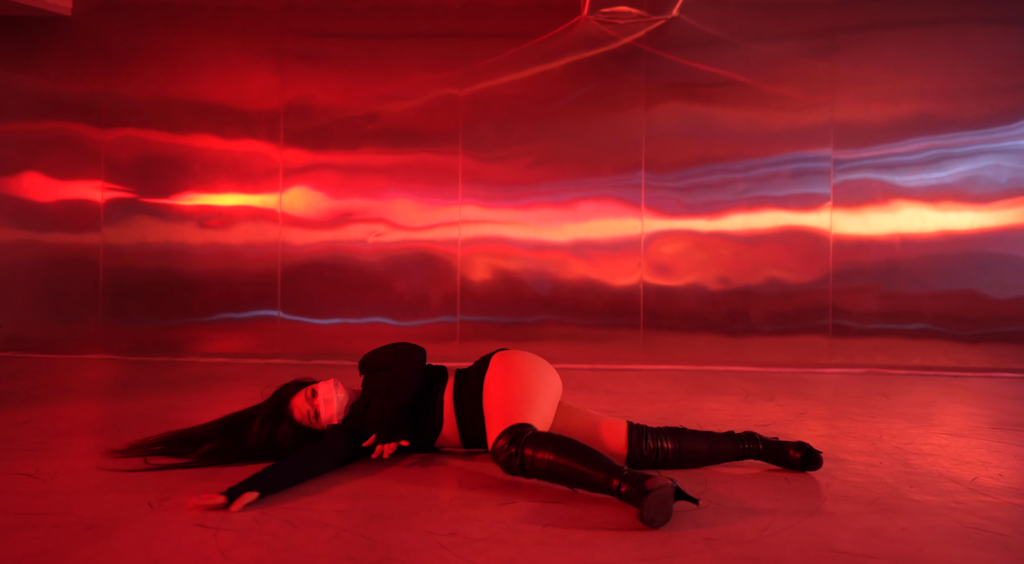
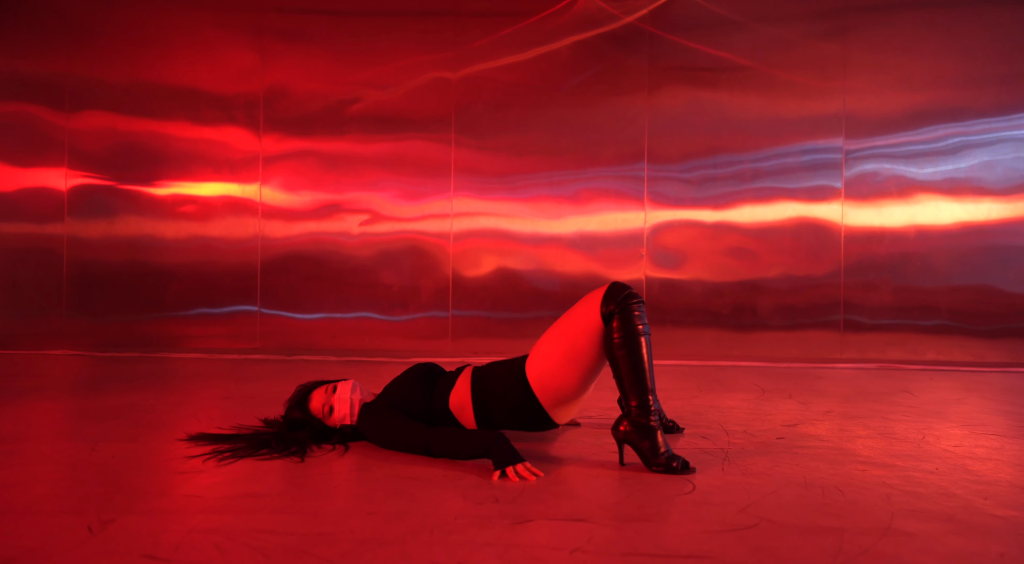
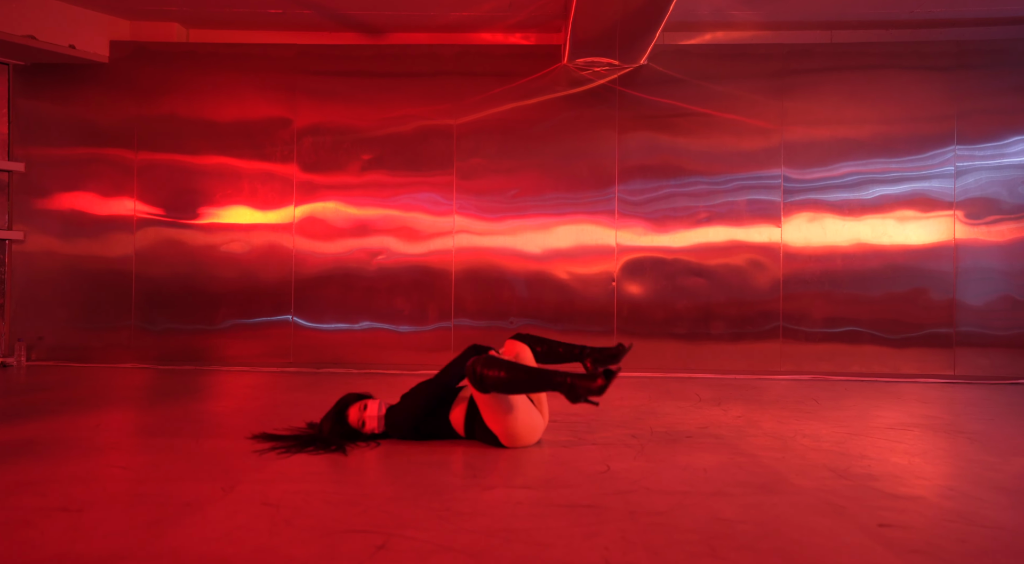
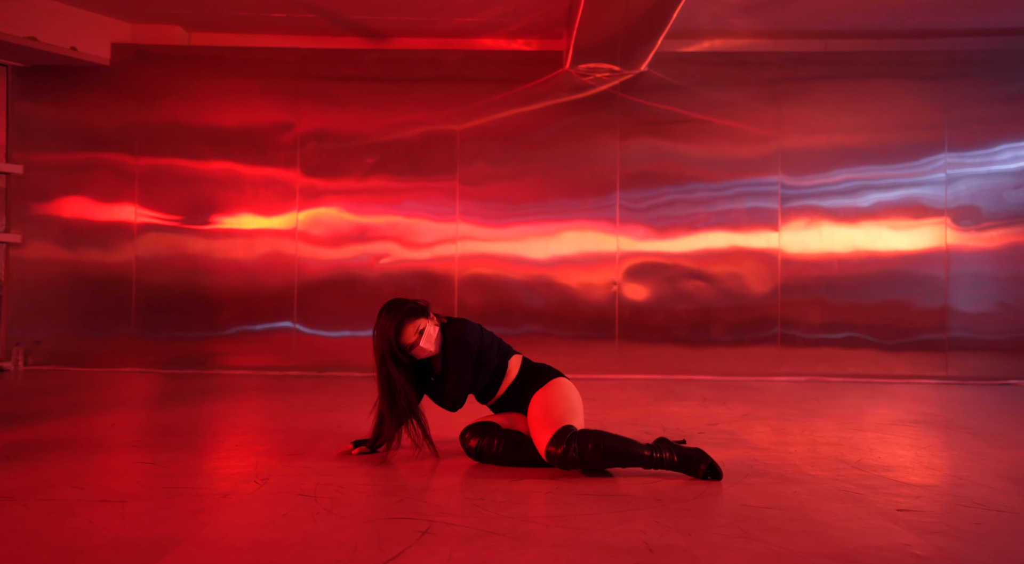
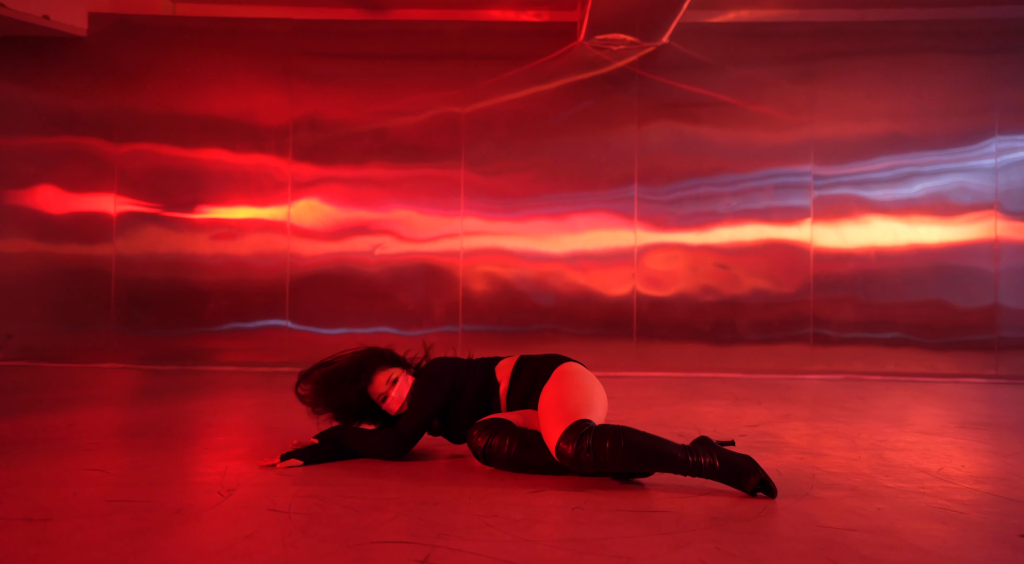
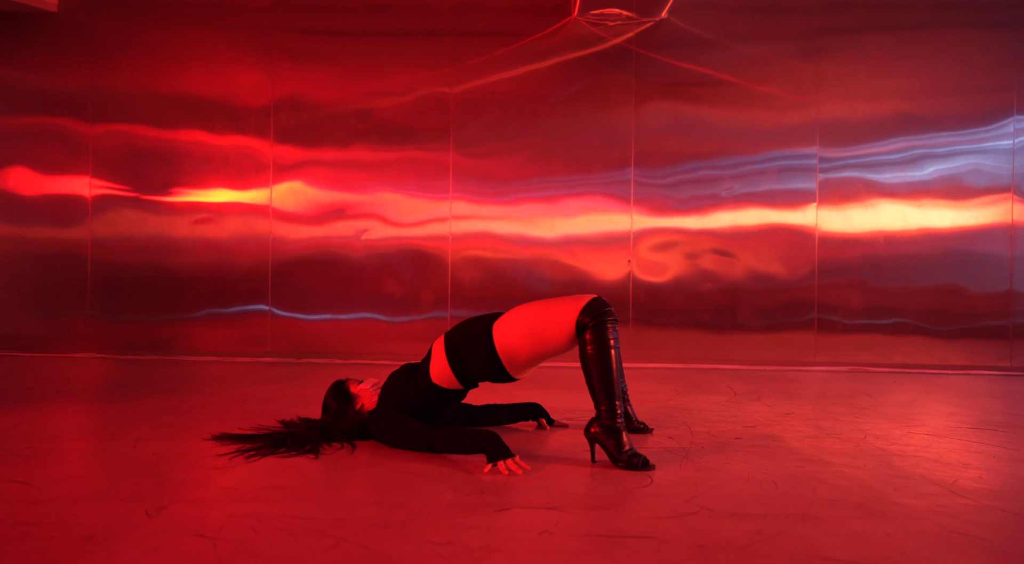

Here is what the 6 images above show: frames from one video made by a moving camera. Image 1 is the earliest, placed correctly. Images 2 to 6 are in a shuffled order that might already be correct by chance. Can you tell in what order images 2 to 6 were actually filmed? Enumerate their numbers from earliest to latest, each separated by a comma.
3, 6, 2, 5, 4
